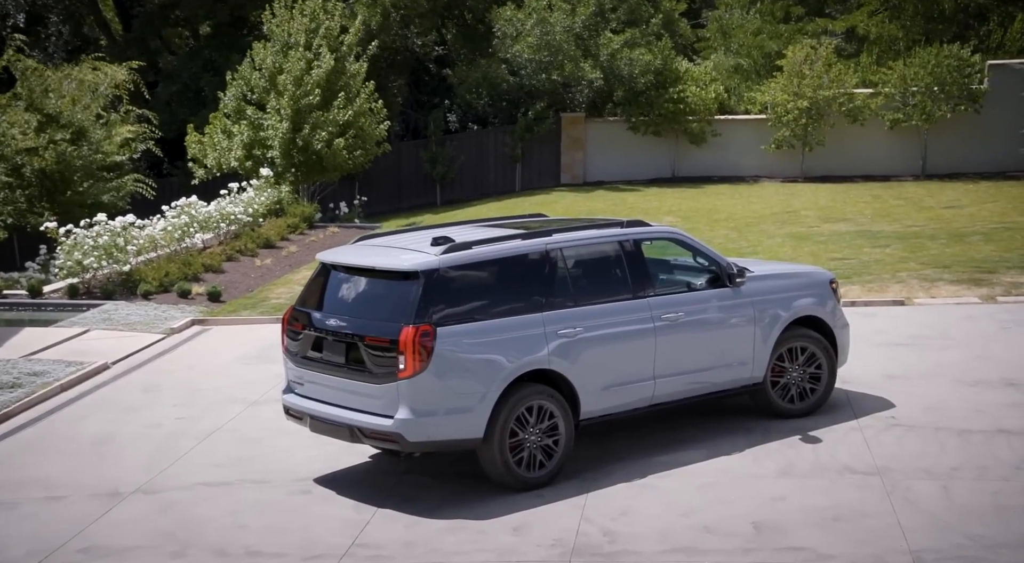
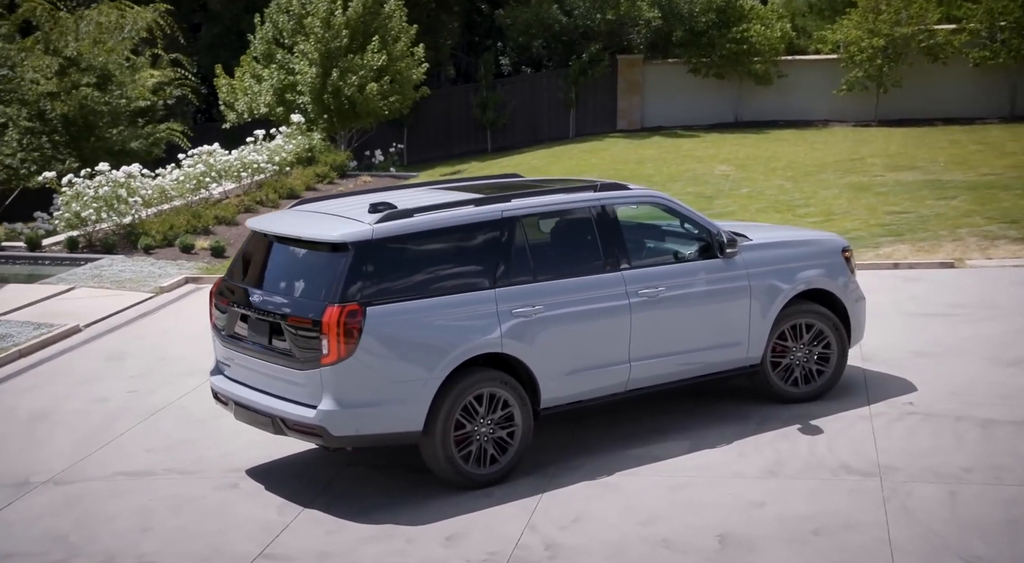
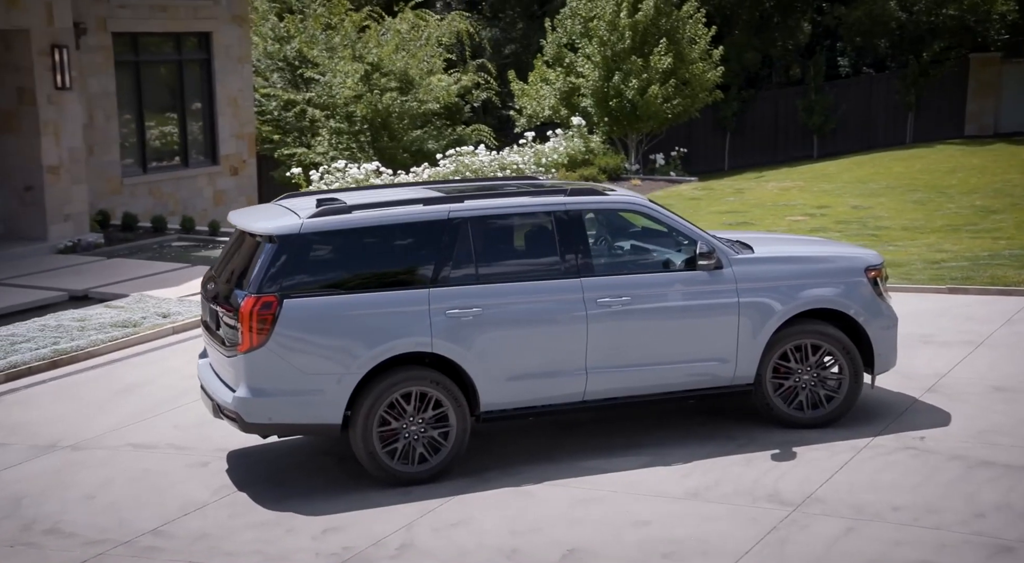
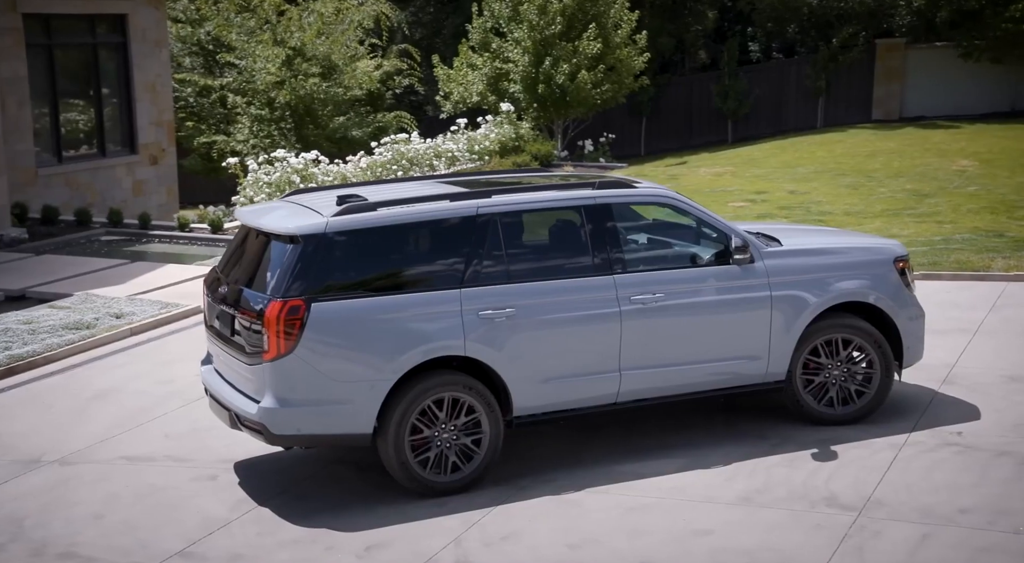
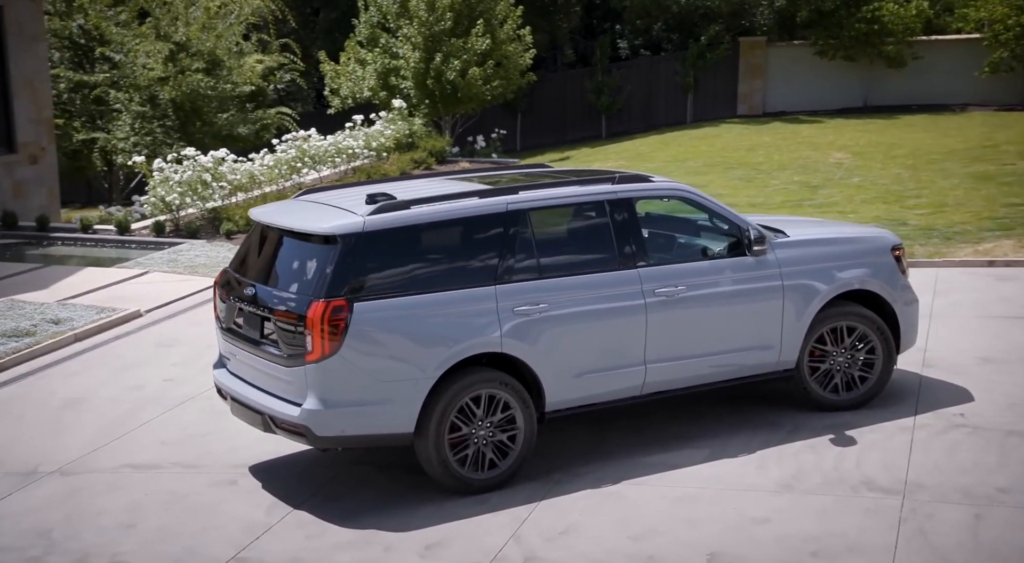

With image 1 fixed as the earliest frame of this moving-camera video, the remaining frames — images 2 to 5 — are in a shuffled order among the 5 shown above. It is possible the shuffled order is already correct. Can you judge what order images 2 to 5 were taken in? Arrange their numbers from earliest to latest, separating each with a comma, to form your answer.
2, 5, 4, 3
